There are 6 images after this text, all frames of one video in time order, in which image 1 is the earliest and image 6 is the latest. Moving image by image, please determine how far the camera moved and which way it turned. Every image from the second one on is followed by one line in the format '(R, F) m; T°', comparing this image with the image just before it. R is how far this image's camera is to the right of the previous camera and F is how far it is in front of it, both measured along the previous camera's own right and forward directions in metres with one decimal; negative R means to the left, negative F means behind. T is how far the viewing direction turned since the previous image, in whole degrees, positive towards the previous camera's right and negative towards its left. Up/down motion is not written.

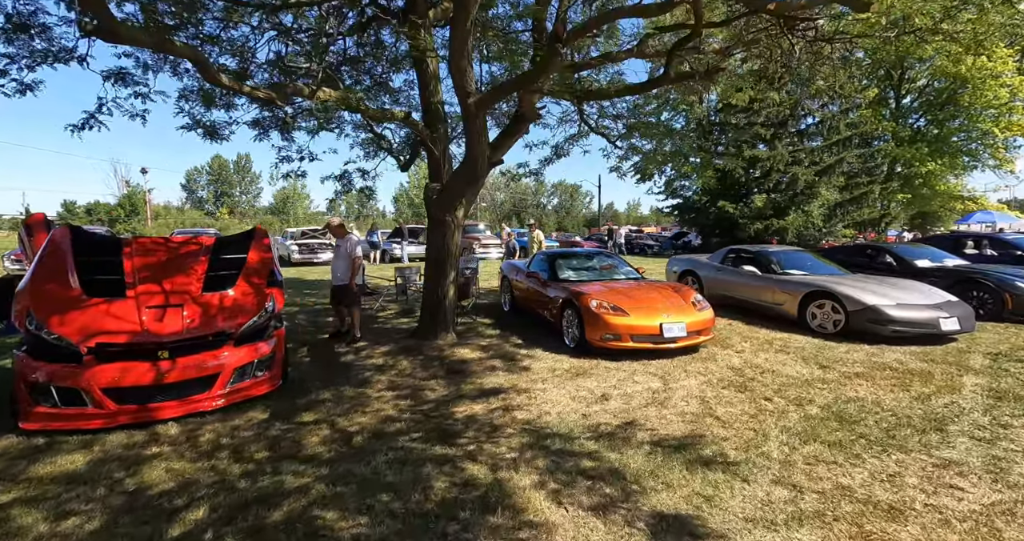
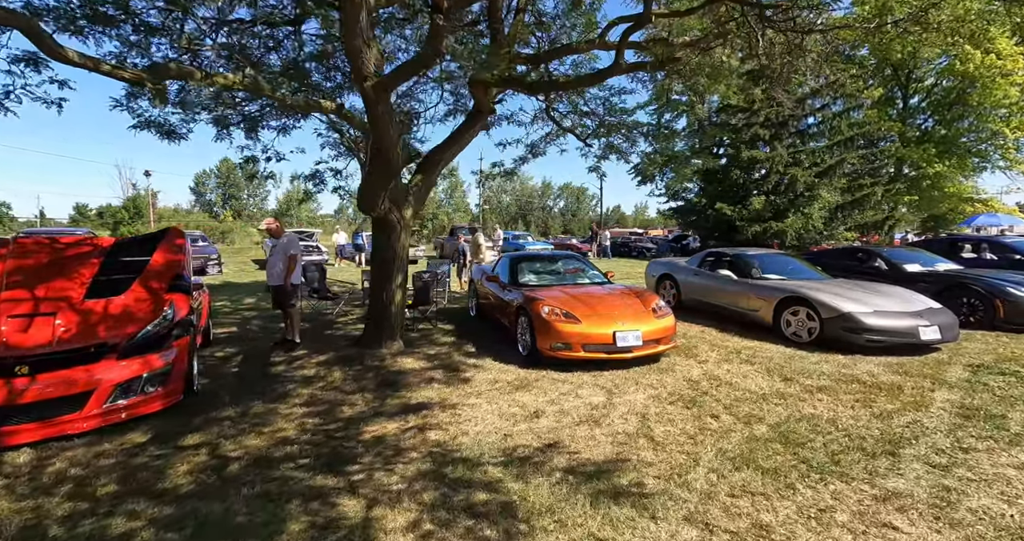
(+0.6, +0.3) m; 0°
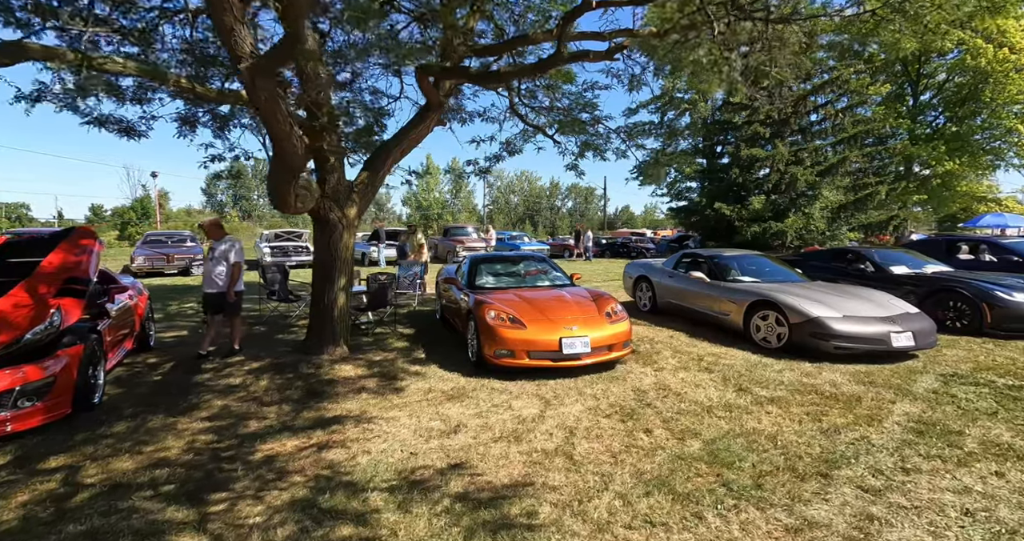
(+0.6, +0.2) m; 0°
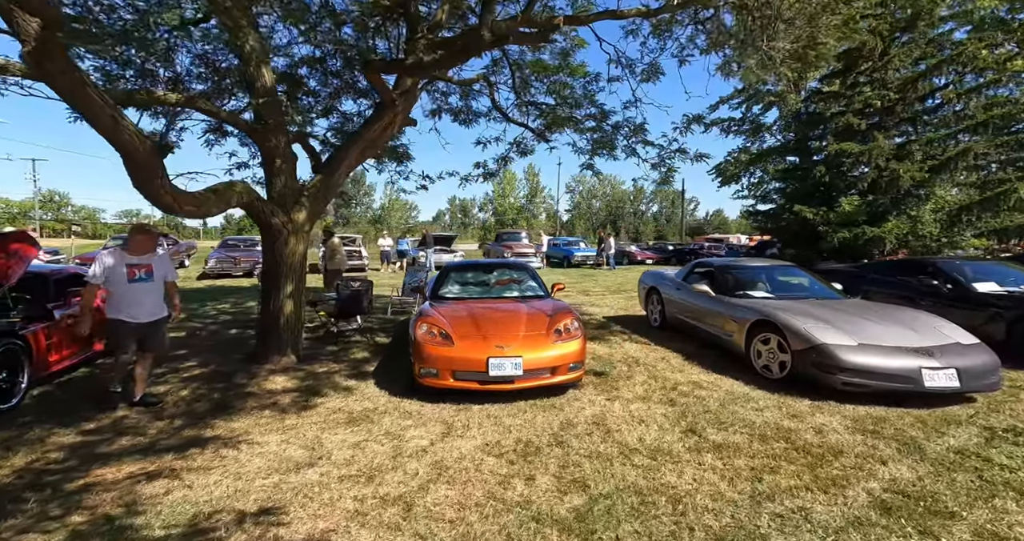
(+1.3, +0.5) m; -9°
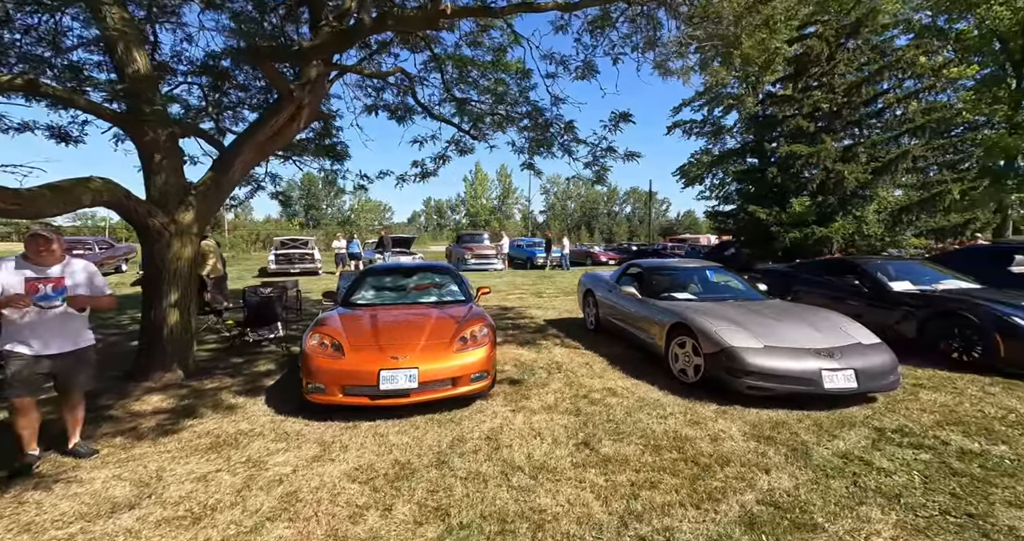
(+0.6, +0.2) m; +4°
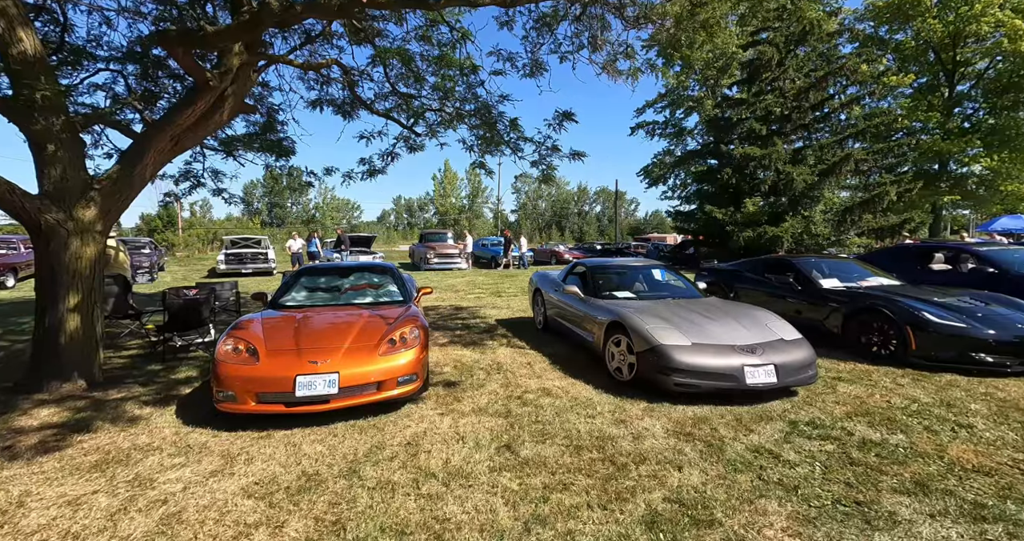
(+0.3, +0.1) m; +4°
